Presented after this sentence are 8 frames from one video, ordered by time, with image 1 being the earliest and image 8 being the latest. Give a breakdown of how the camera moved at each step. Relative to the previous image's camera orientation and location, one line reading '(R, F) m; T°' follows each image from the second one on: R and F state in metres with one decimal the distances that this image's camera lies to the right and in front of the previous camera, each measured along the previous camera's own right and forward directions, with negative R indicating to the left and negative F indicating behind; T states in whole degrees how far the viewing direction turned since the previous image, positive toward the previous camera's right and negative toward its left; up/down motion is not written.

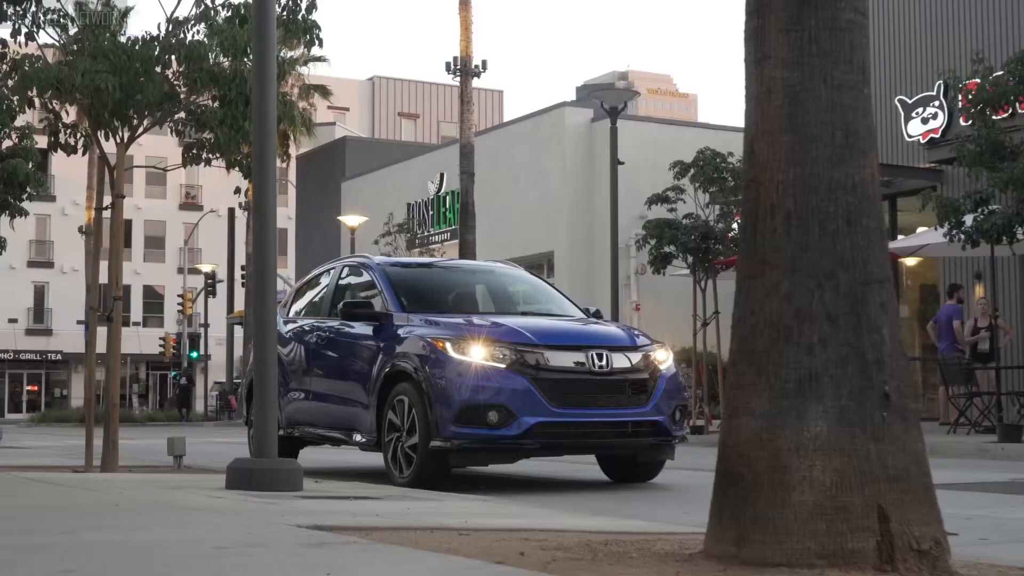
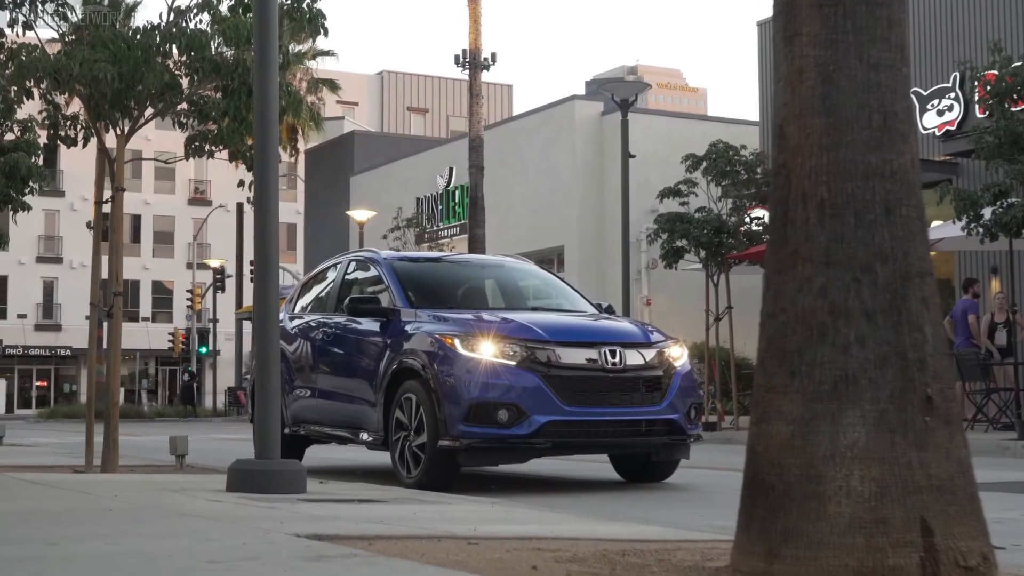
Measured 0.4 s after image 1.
(0.0, +0.3) m; 0°
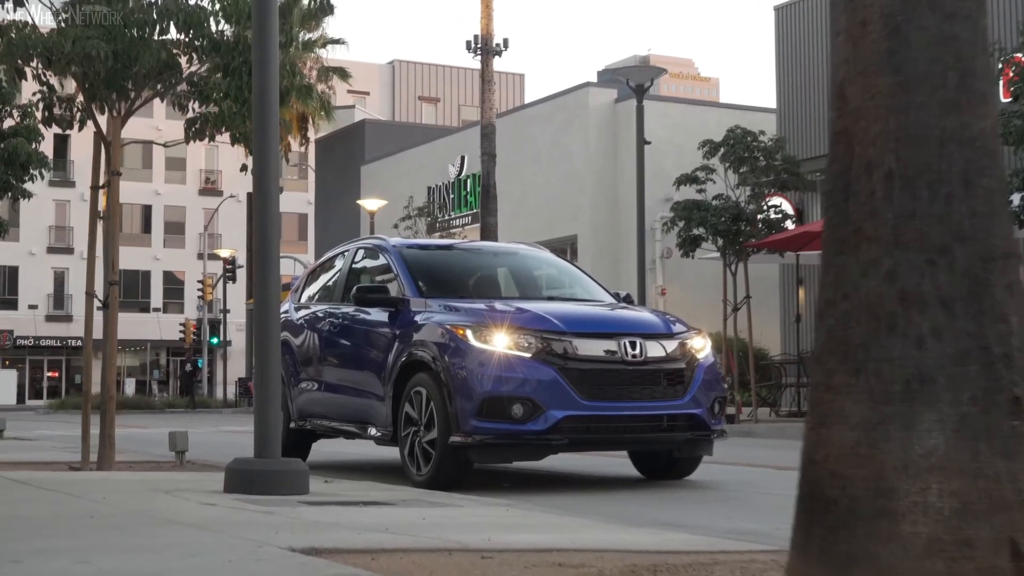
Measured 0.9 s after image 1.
(0.0, +0.5) m; 0°
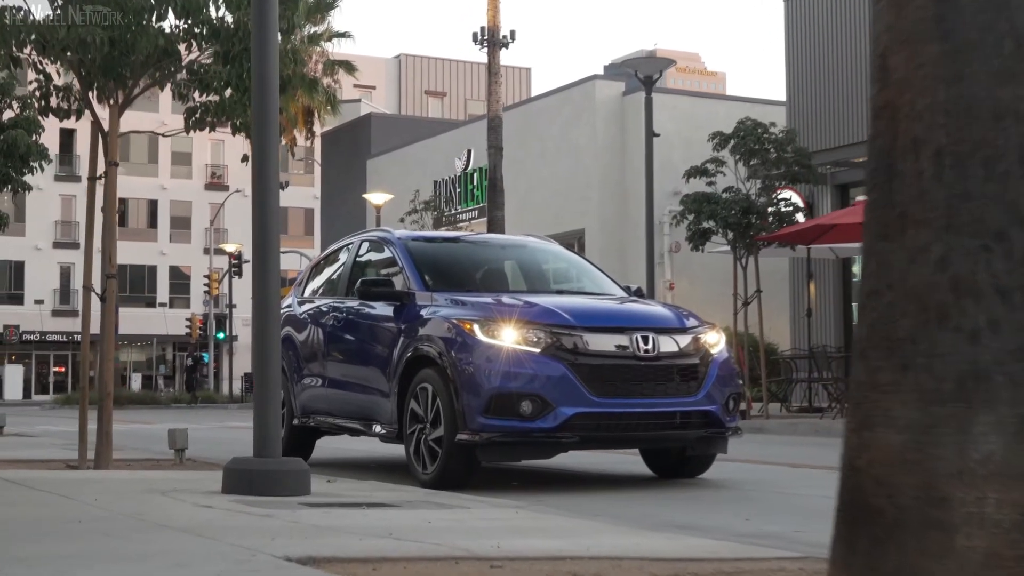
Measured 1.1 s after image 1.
(0.0, +0.3) m; 0°
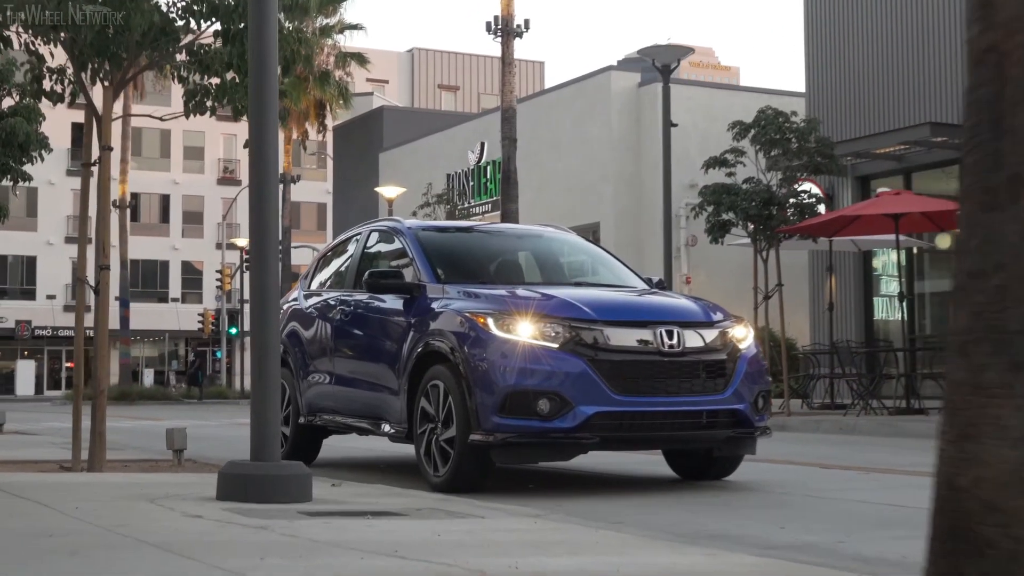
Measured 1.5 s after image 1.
(0.0, +0.5) m; -1°
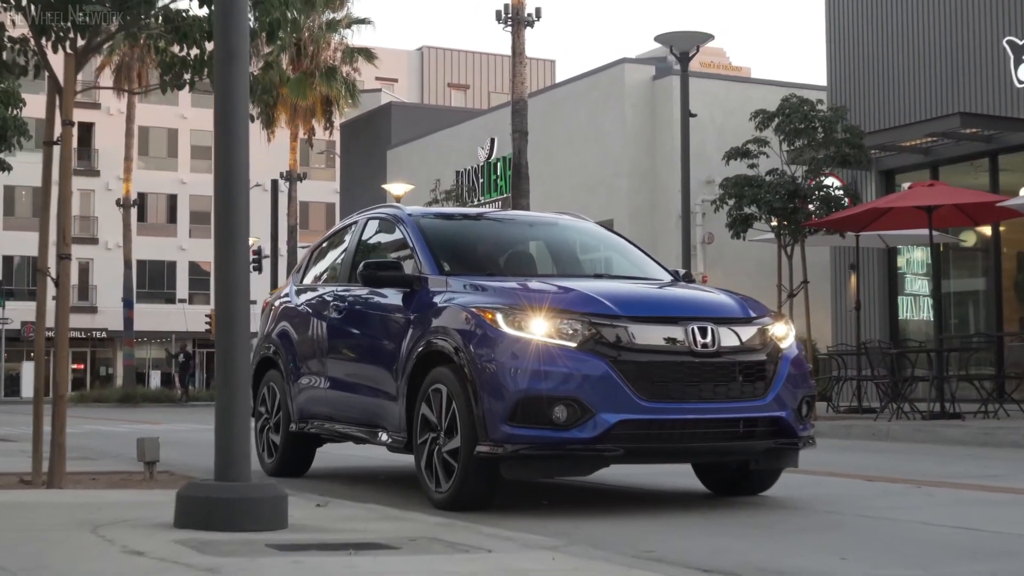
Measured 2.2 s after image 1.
(0.0, +1.0) m; 0°
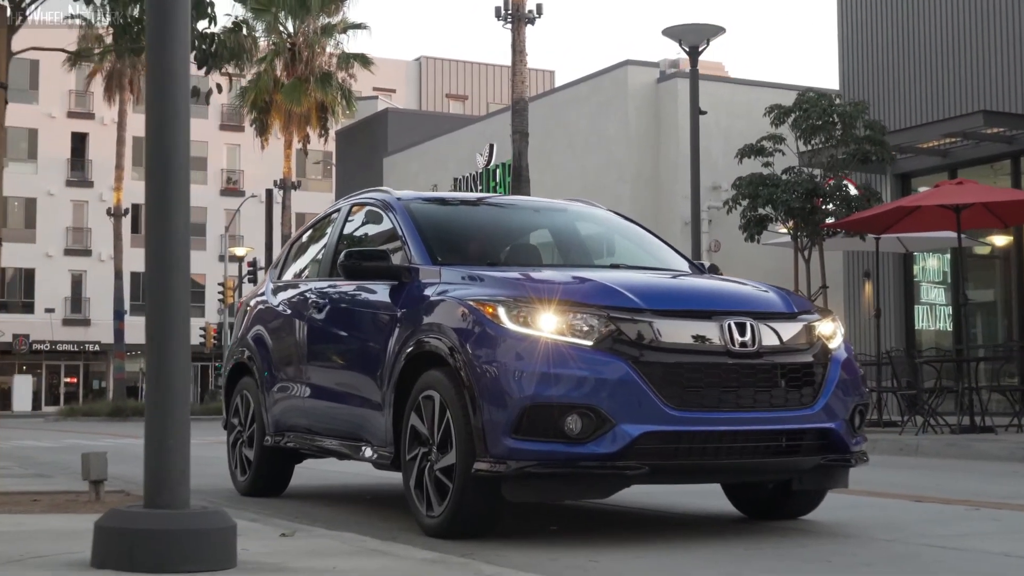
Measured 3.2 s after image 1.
(0.0, +1.1) m; 0°
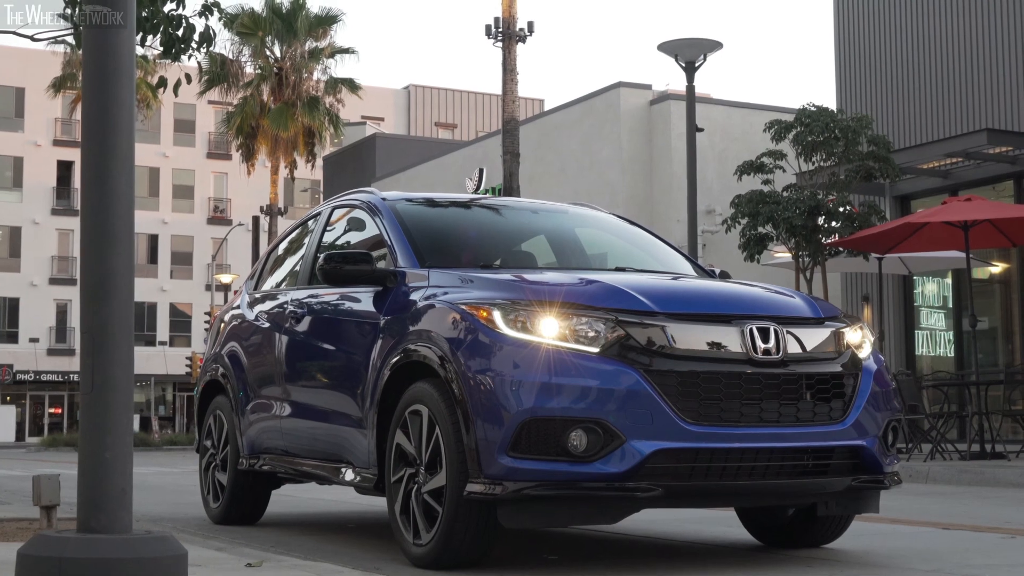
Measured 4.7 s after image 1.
(0.0, +0.7) m; 0°
